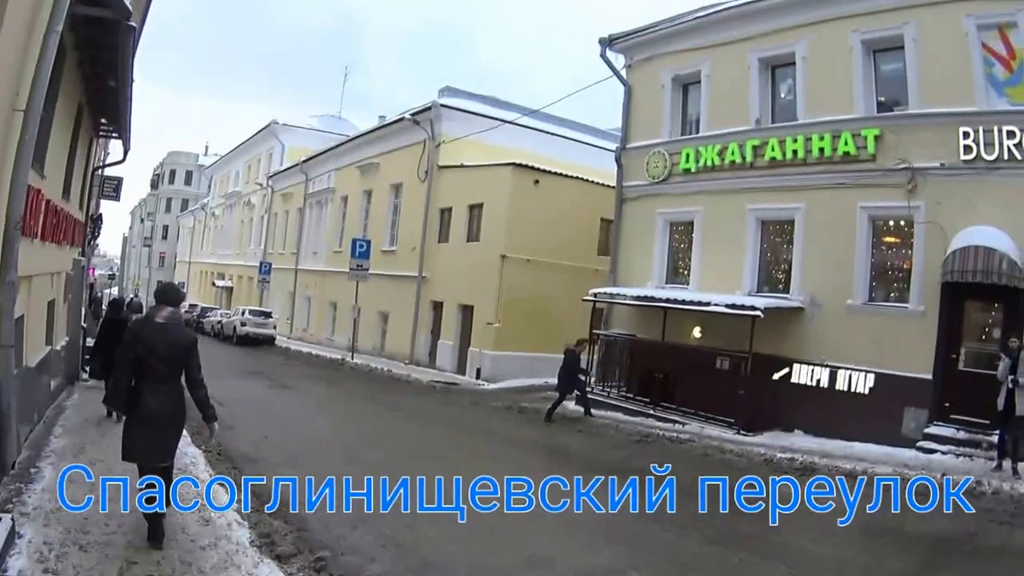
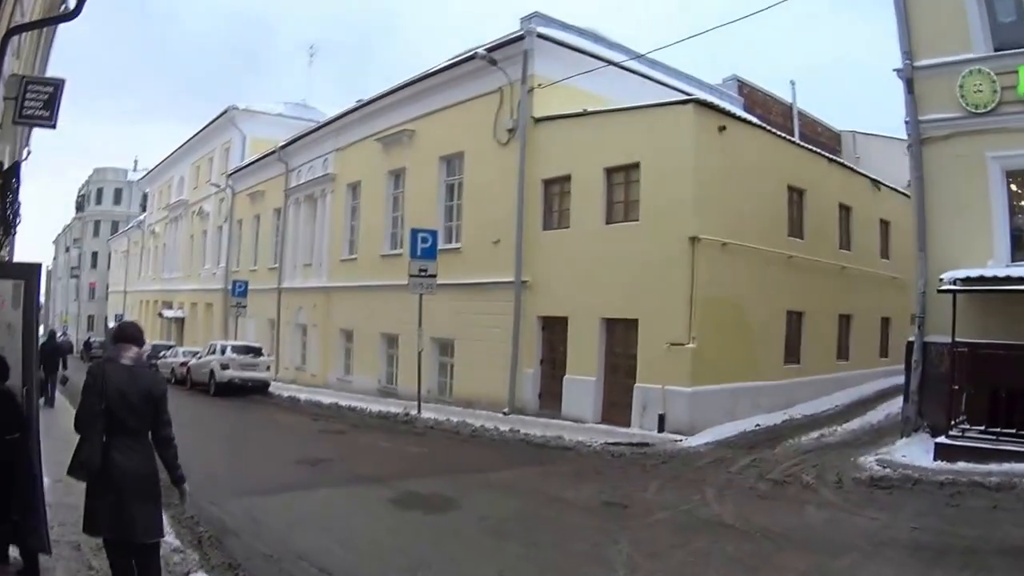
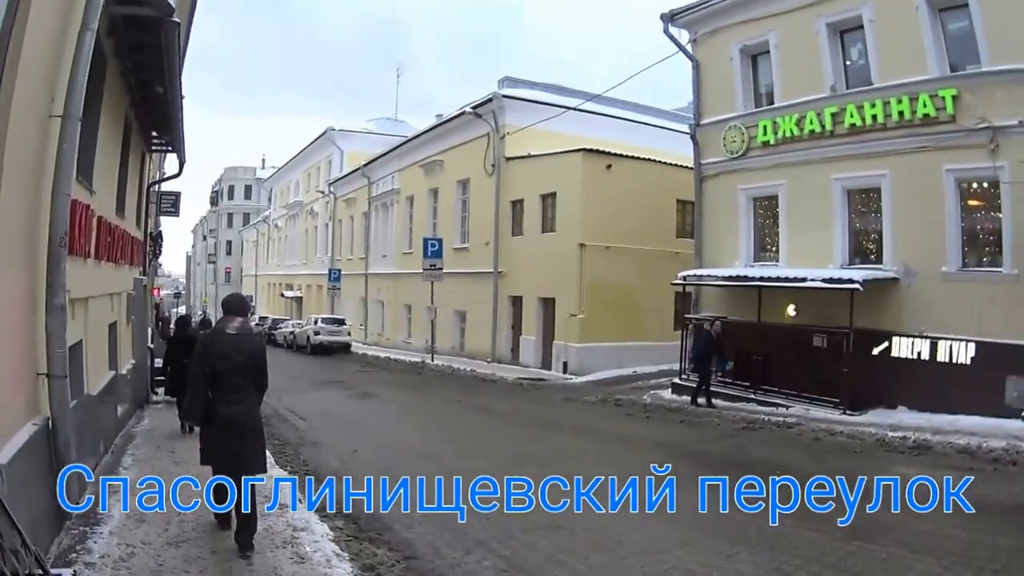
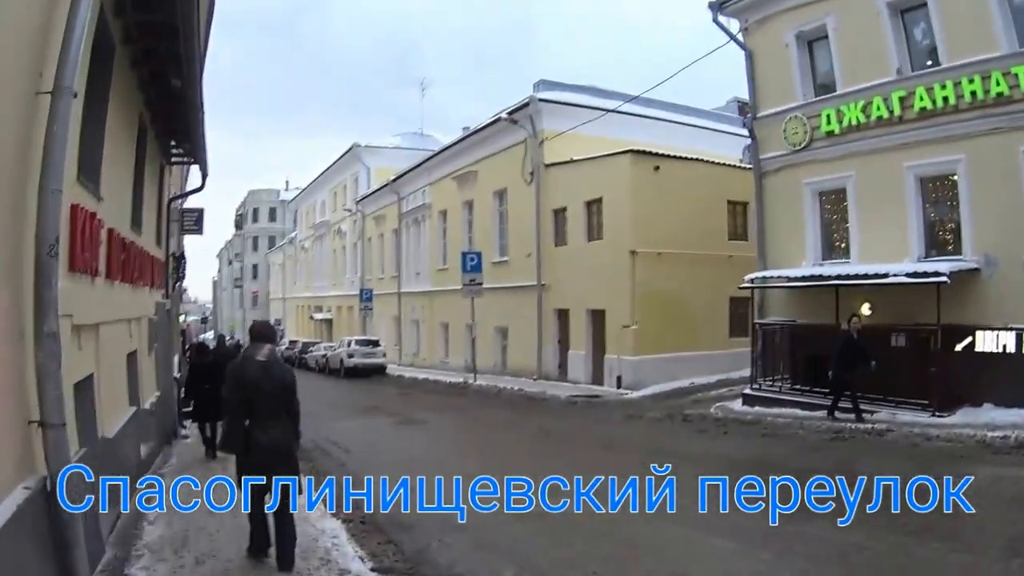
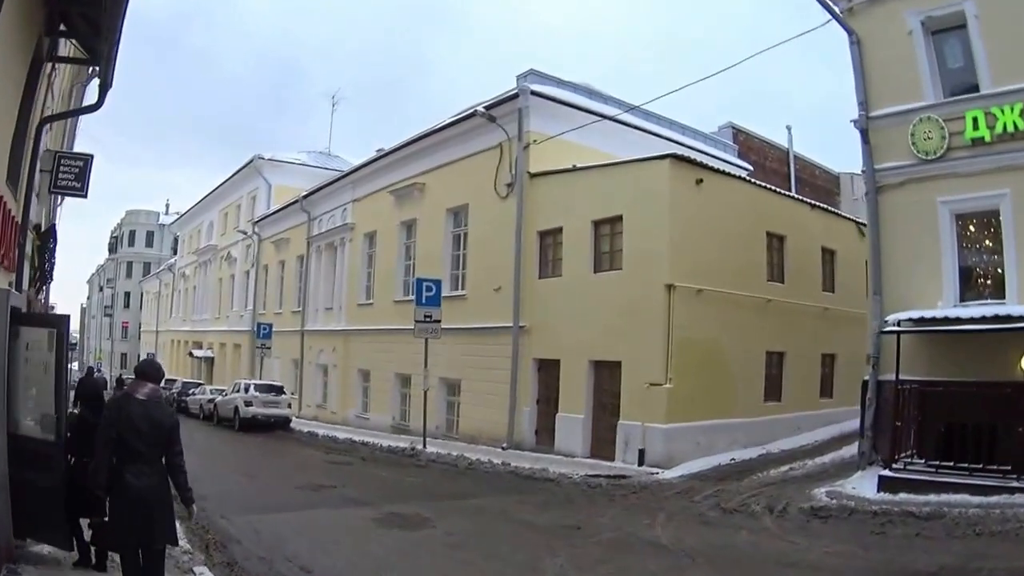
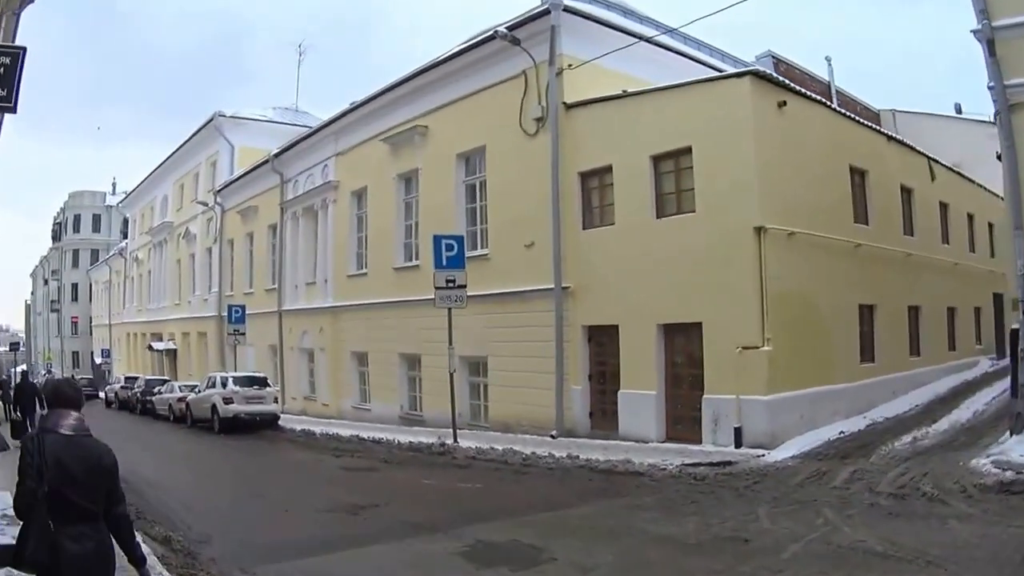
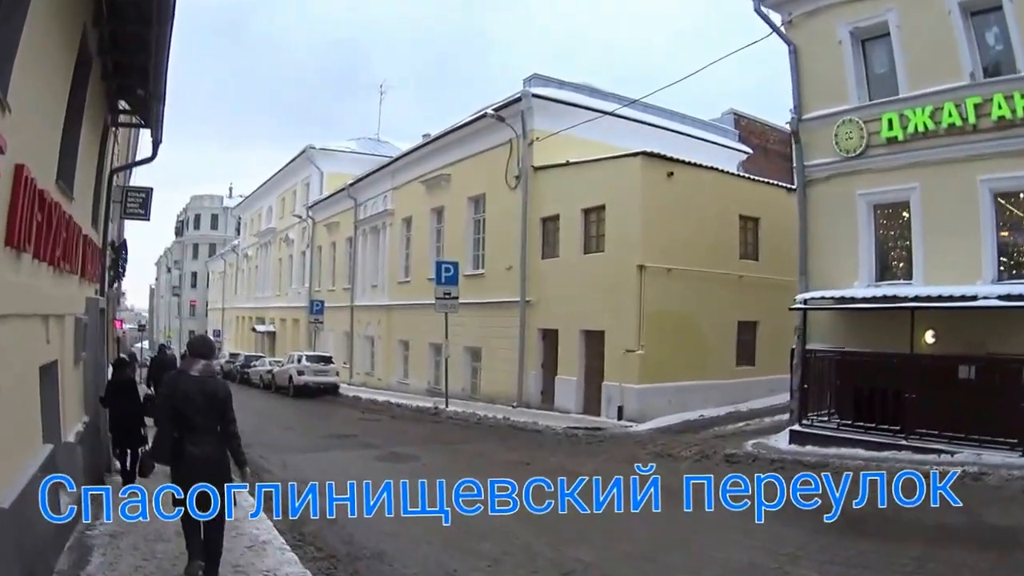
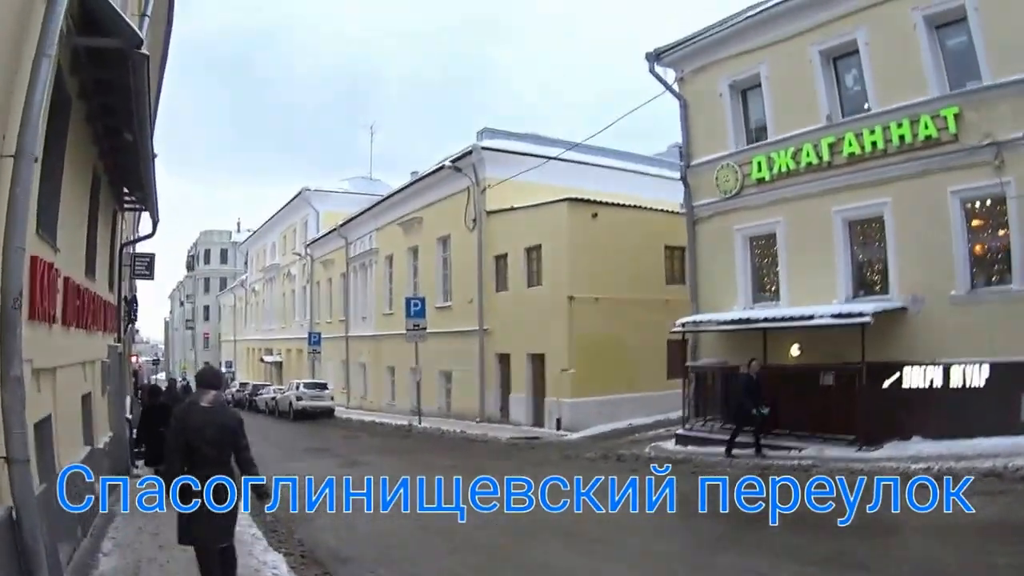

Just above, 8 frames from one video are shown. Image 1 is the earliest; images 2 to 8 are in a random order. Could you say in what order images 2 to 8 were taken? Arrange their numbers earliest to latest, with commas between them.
3, 8, 4, 7, 5, 2, 6
